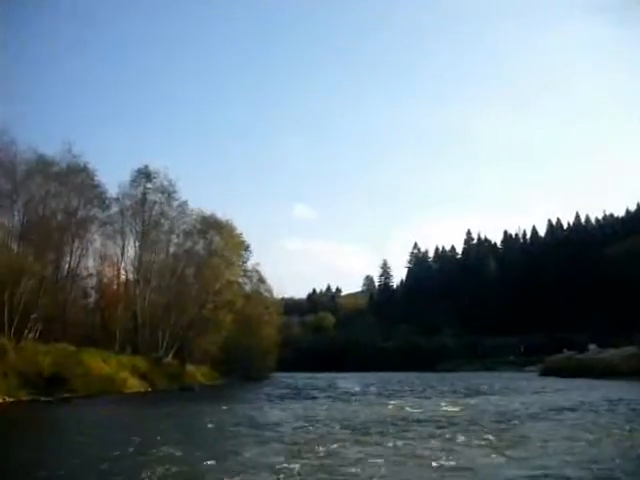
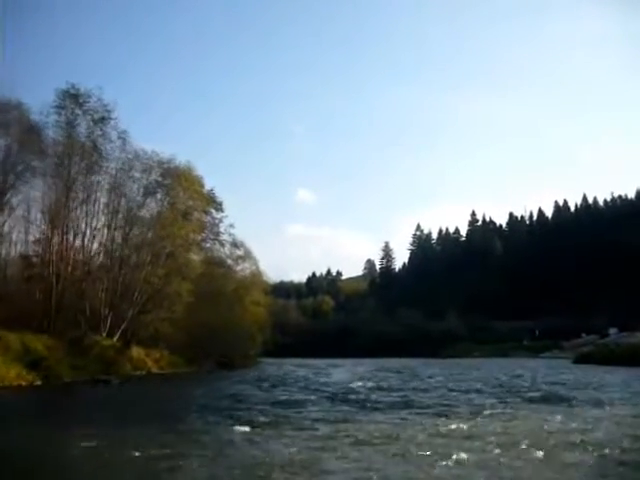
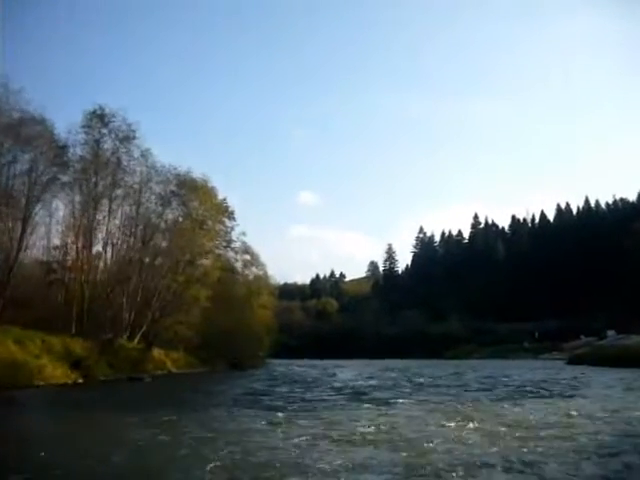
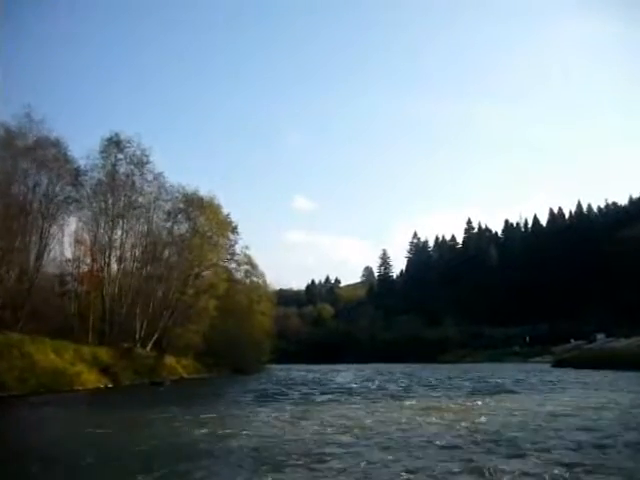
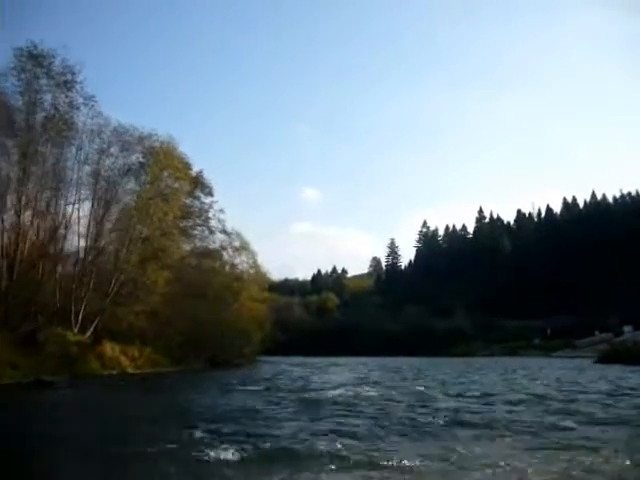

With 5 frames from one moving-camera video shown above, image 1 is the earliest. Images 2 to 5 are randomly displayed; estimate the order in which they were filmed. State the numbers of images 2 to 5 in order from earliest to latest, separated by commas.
4, 3, 2, 5
